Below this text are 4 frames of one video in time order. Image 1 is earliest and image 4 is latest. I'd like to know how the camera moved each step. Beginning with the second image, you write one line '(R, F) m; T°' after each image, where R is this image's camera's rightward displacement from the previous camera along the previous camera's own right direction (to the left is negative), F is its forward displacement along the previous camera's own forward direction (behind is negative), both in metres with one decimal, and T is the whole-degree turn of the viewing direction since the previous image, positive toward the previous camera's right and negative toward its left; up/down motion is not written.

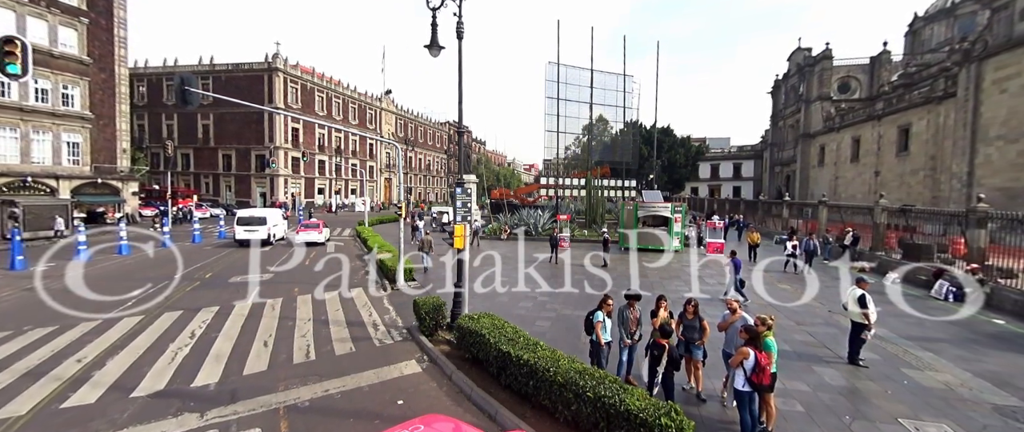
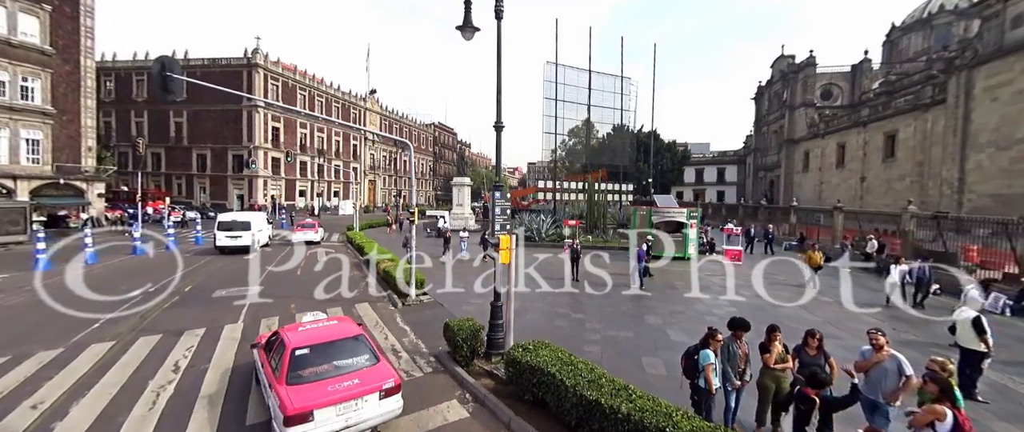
(-1.0, +1.0) m; +2°
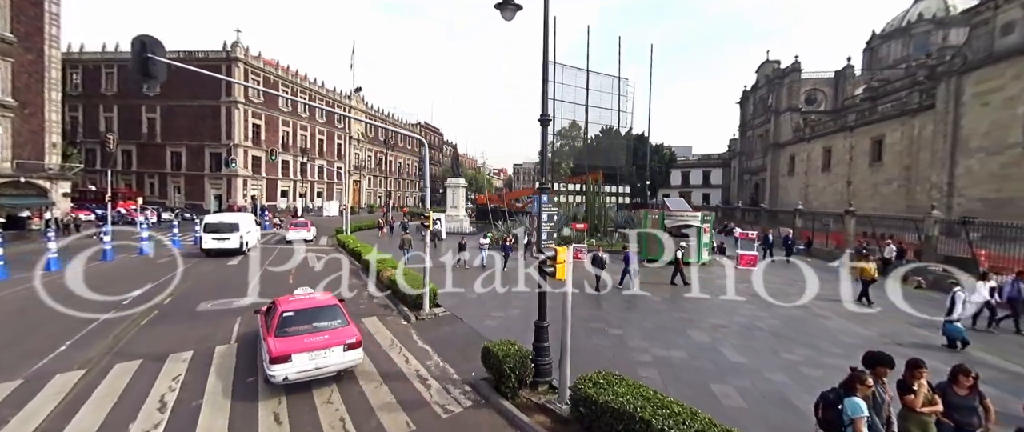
(-0.9, +0.9) m; +2°
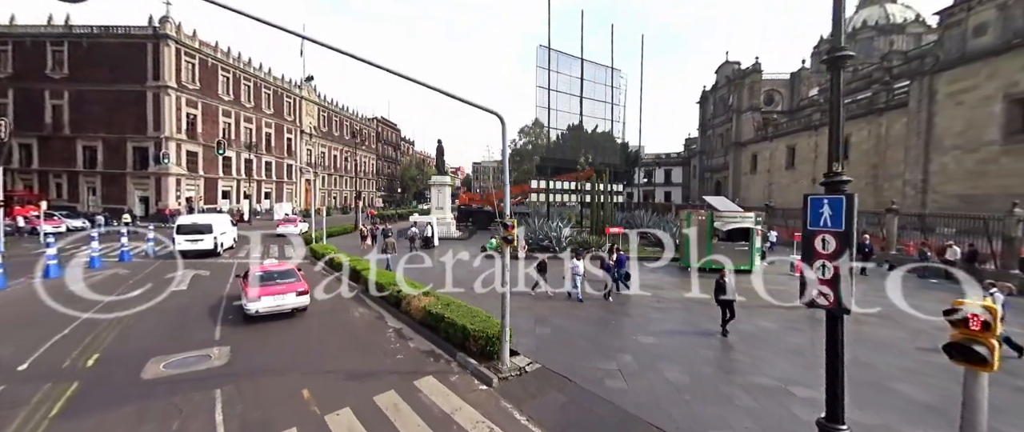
(-2.6, +2.8) m; +7°
